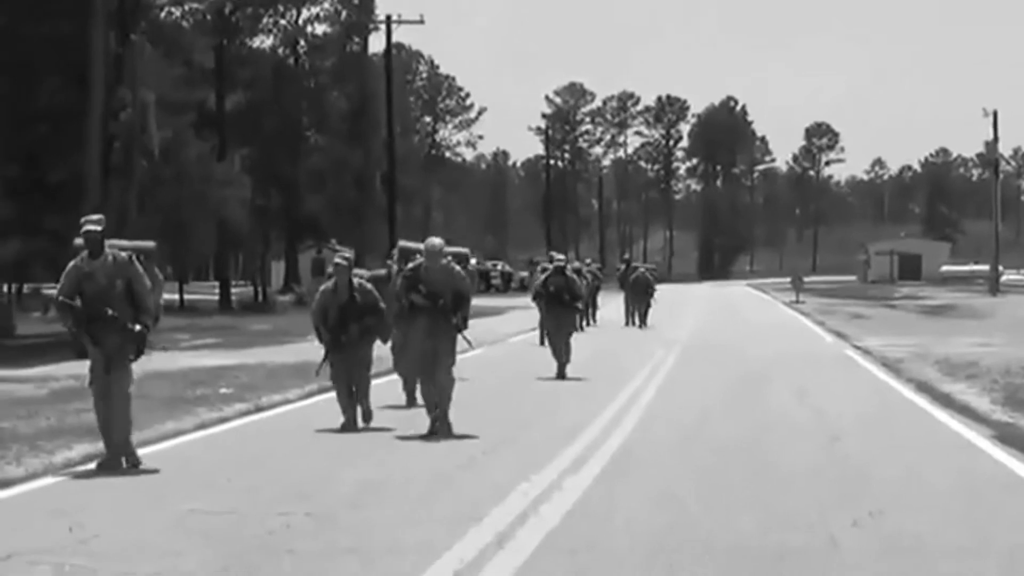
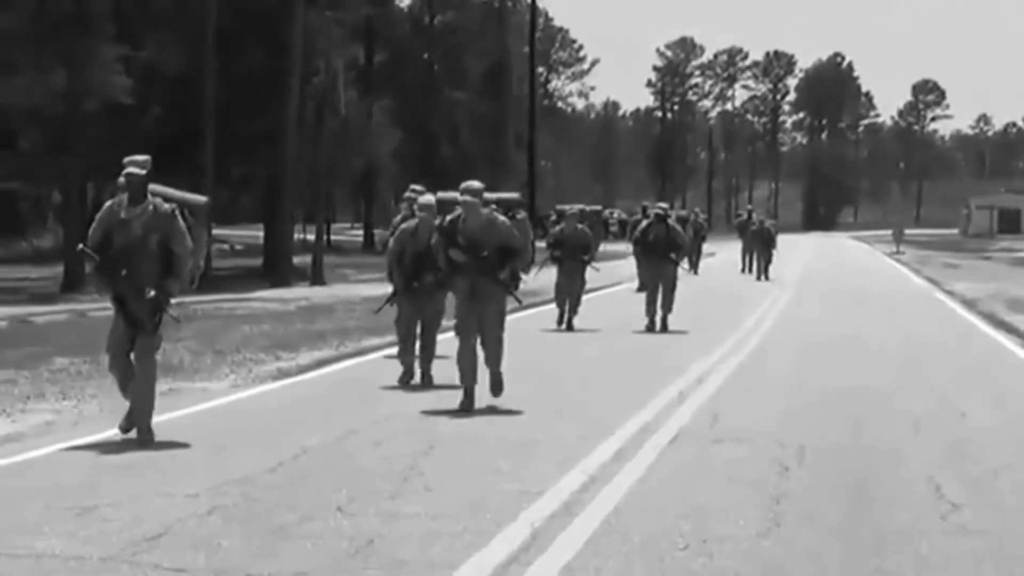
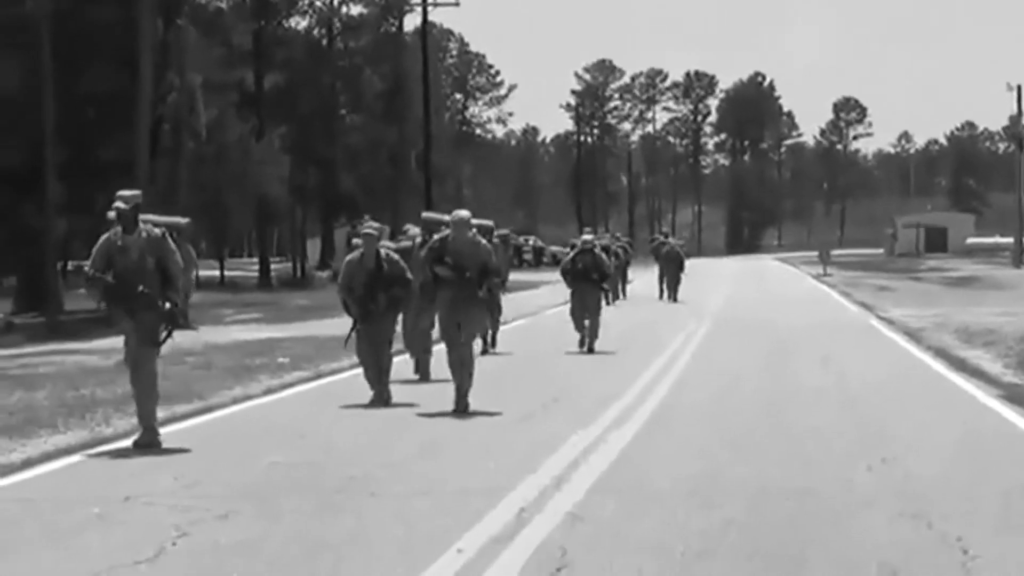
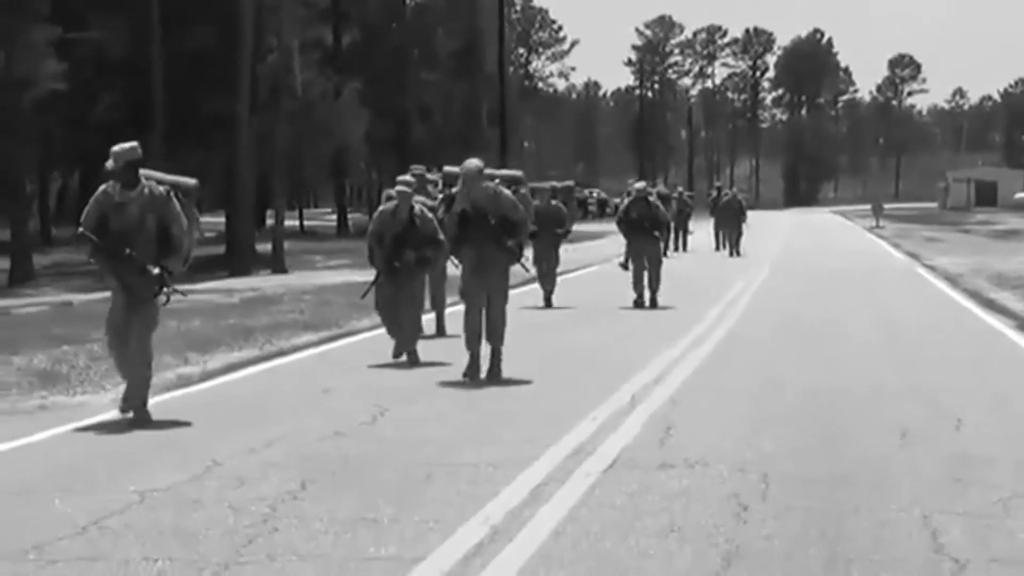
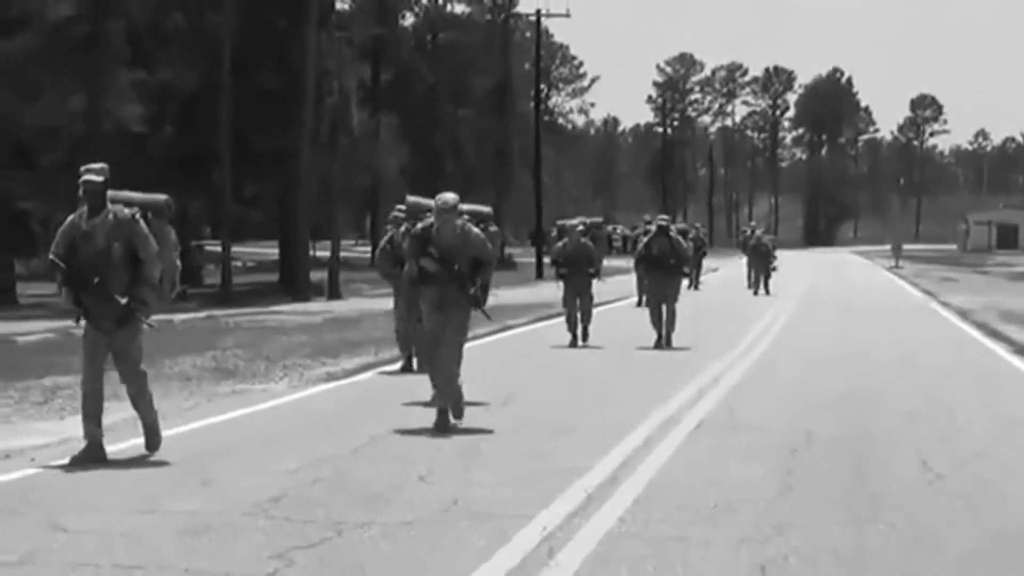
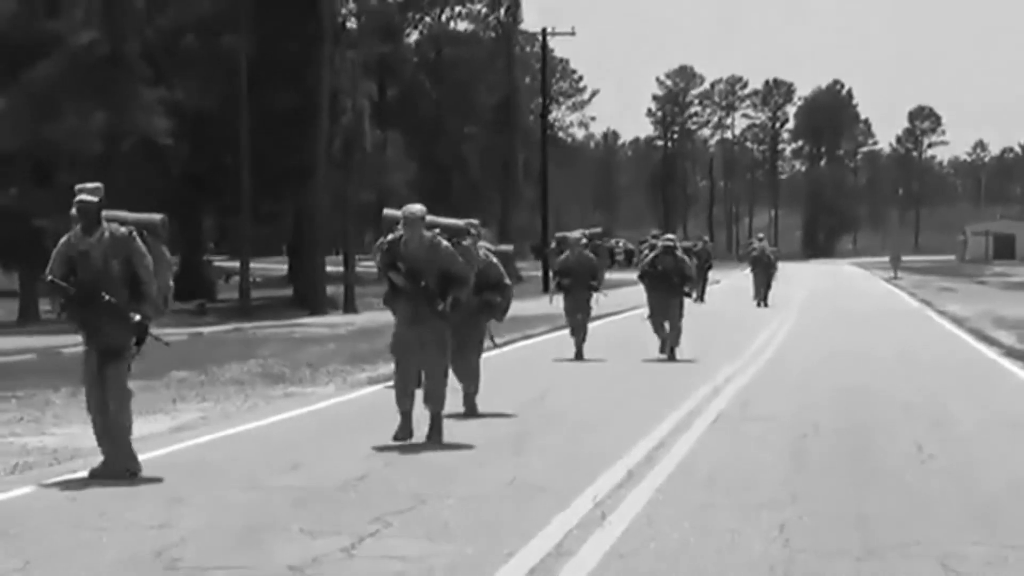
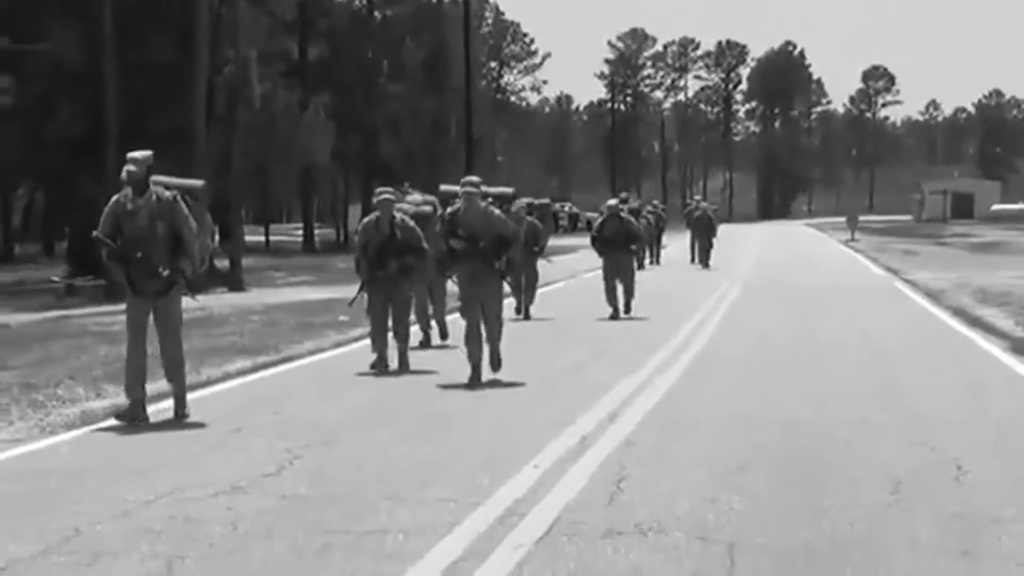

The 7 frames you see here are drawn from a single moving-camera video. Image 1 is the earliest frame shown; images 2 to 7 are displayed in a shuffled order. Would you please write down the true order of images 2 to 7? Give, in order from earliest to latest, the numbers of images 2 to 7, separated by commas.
3, 7, 4, 2, 5, 6
